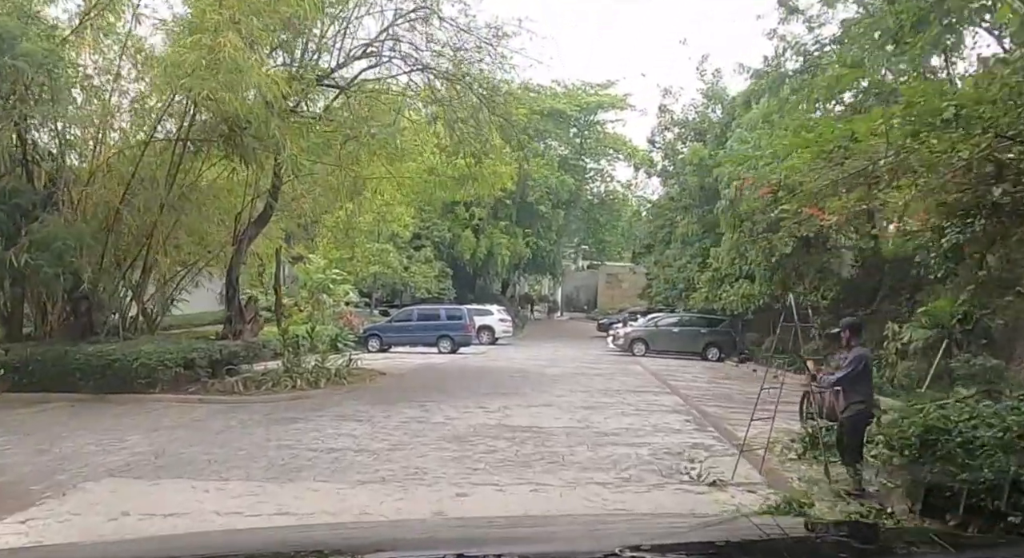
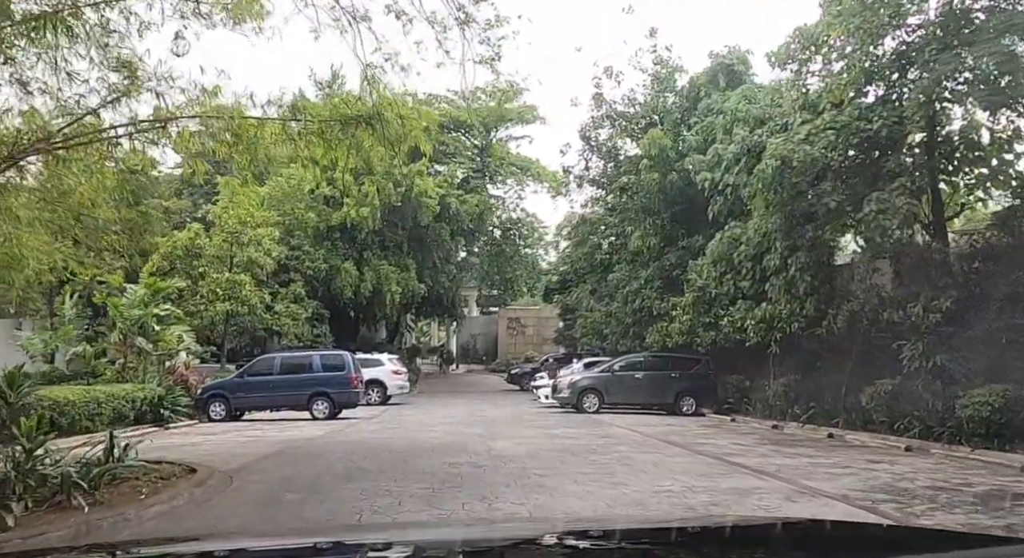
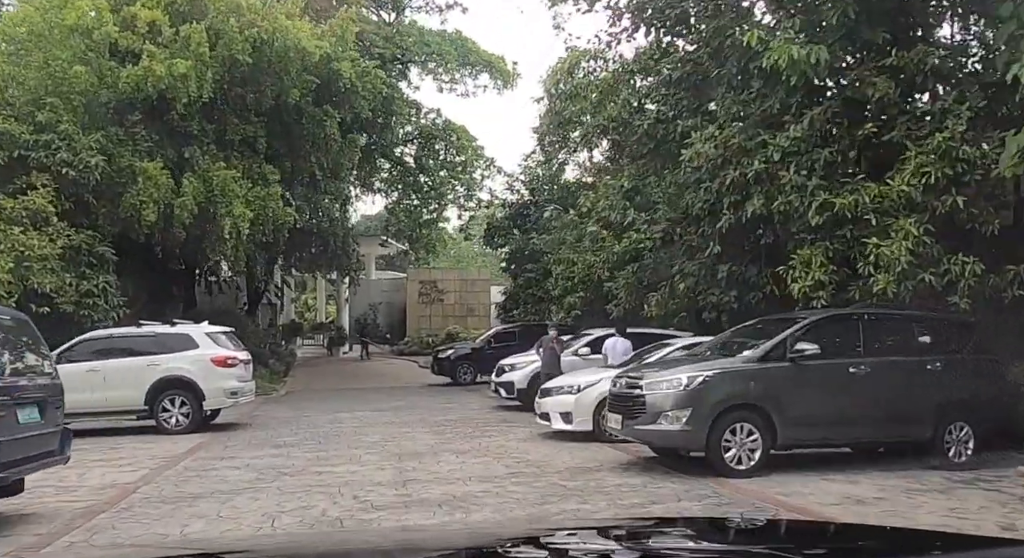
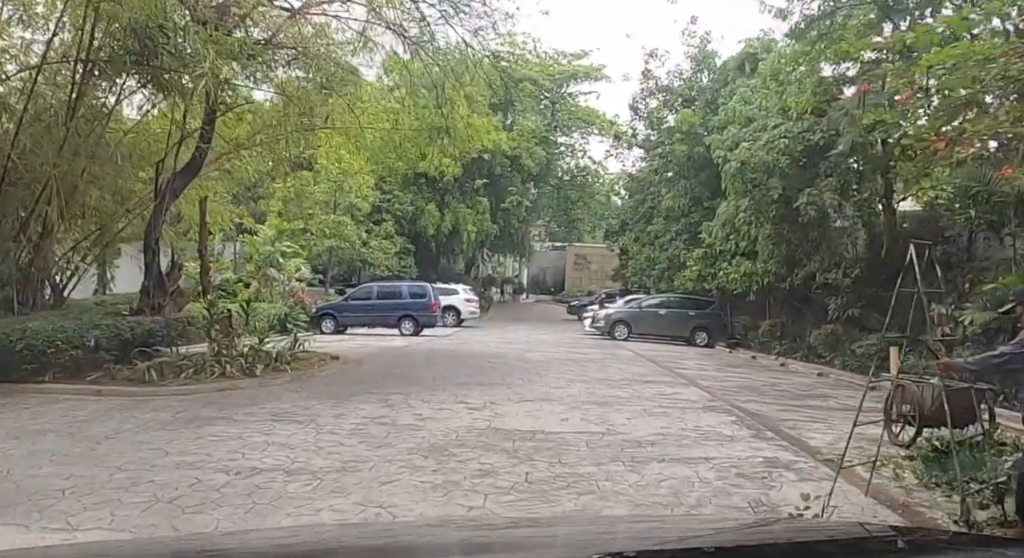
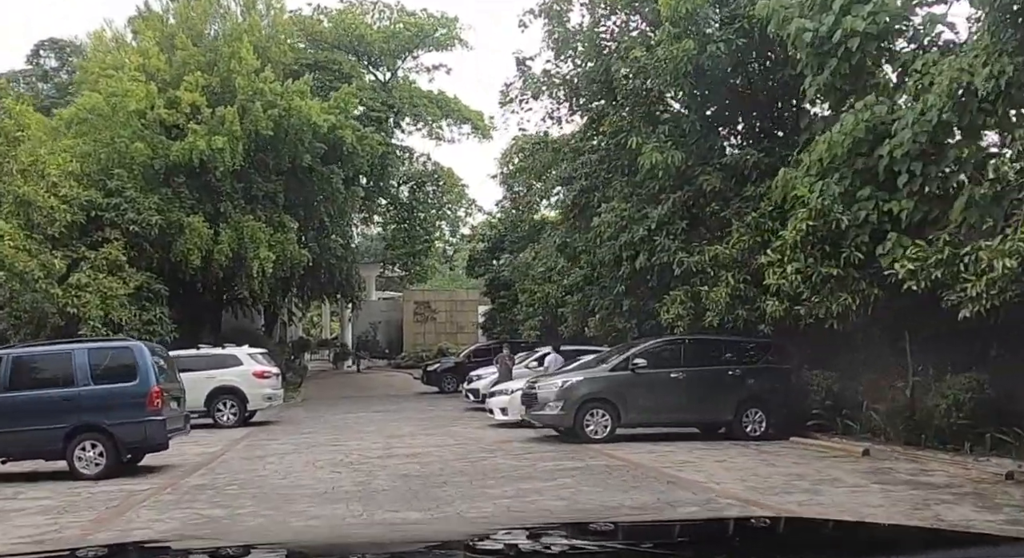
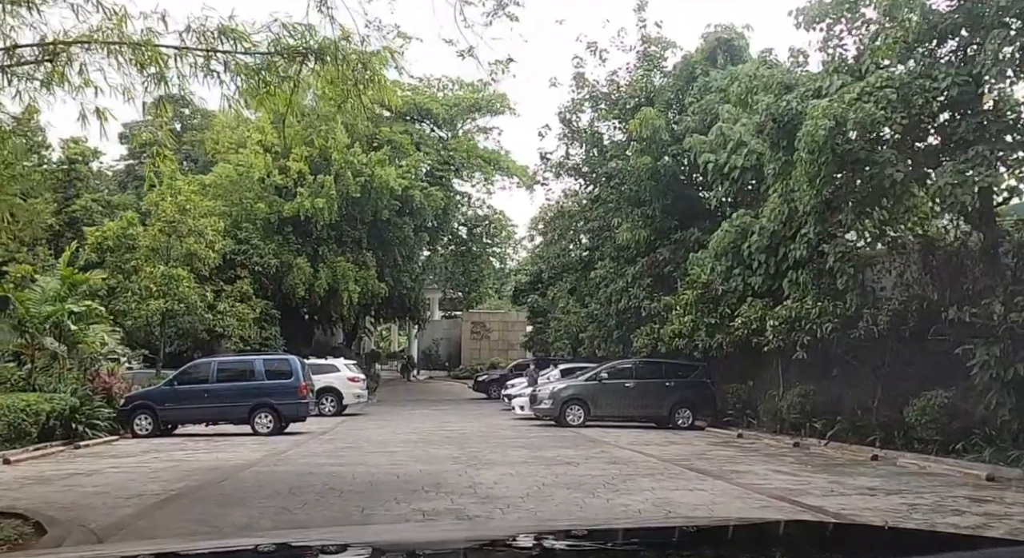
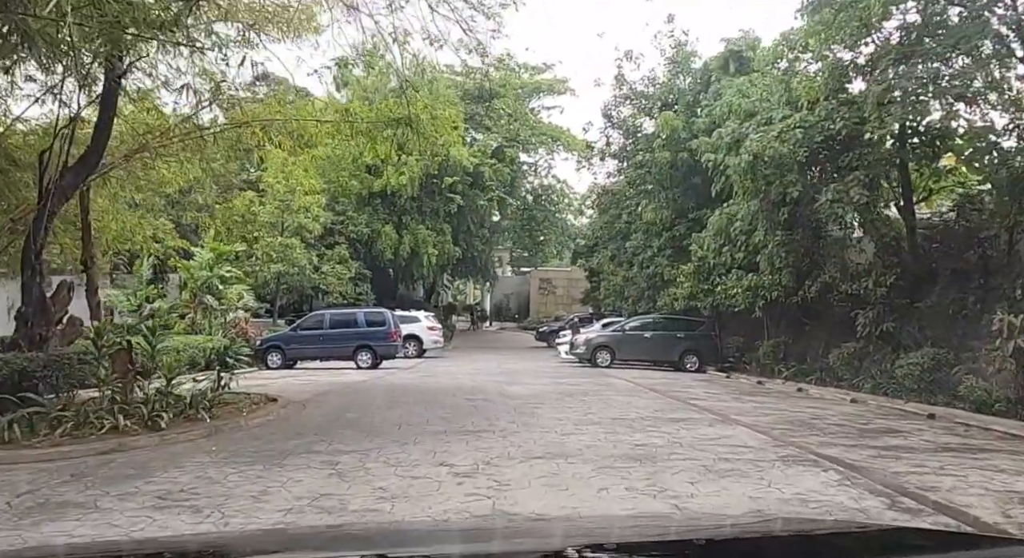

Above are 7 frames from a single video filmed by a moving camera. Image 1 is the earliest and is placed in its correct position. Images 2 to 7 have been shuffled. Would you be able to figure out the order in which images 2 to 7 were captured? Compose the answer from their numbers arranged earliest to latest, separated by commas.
4, 7, 2, 6, 5, 3
